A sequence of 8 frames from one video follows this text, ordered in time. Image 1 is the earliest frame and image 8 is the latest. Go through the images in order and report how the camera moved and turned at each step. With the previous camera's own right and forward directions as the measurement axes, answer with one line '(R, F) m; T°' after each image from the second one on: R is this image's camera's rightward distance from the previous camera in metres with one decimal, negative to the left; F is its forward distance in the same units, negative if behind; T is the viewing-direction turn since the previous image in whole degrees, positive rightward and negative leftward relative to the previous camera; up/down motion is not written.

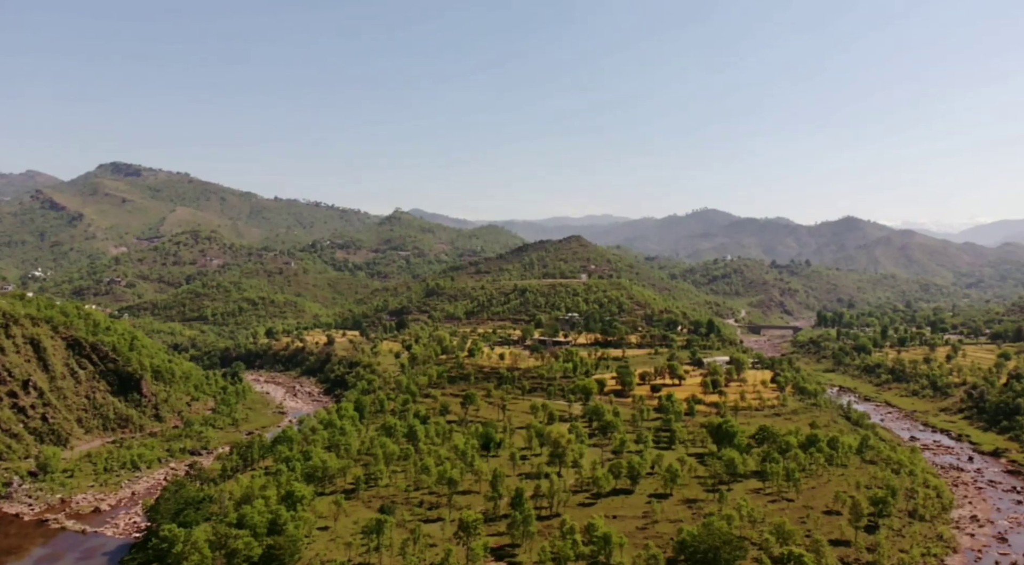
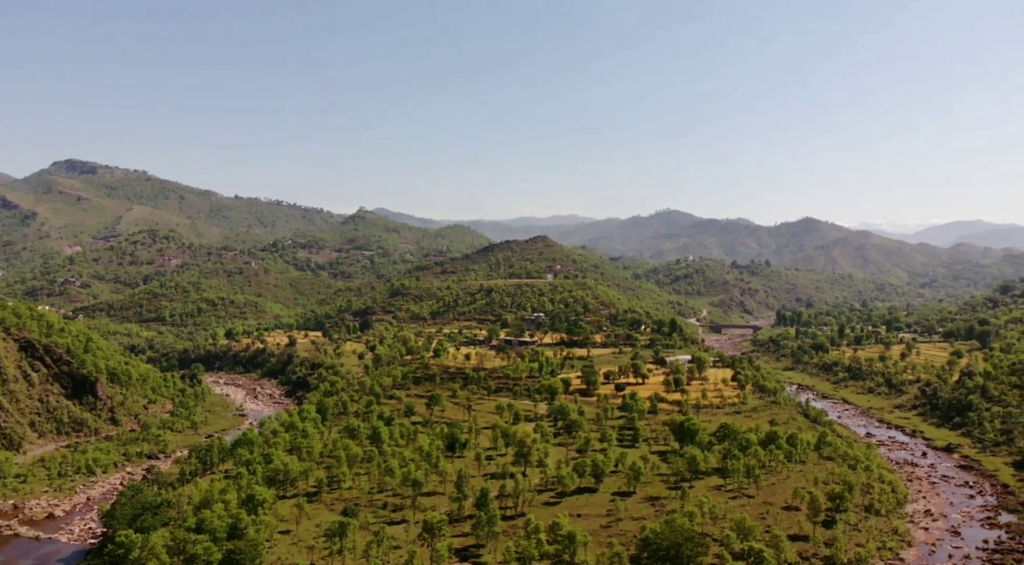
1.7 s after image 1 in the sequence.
(-0.4, 0.0) m; +3°
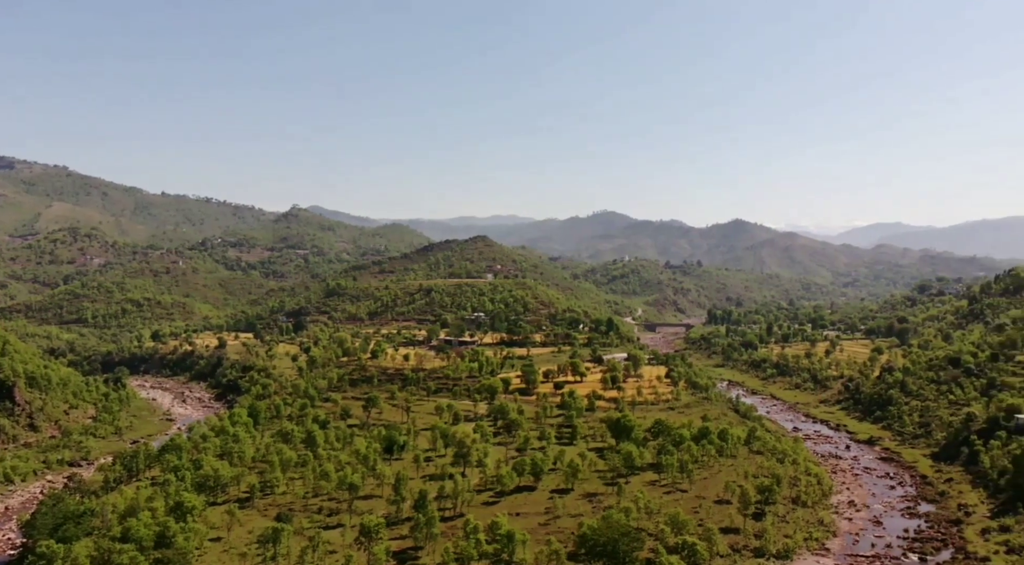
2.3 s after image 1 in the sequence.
(-0.9, 0.0) m; +5°
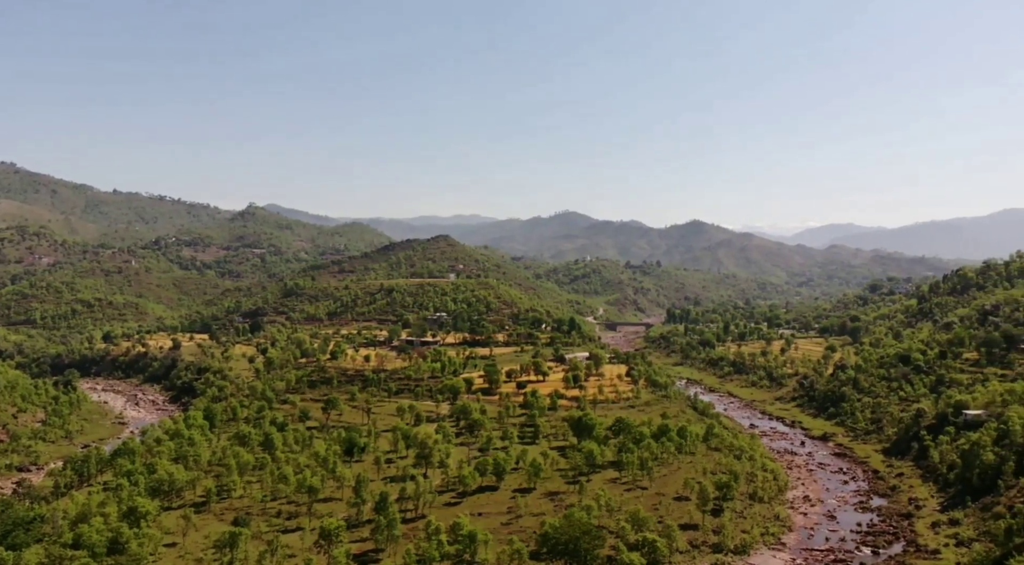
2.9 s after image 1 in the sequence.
(-0.5, 0.0) m; +3°
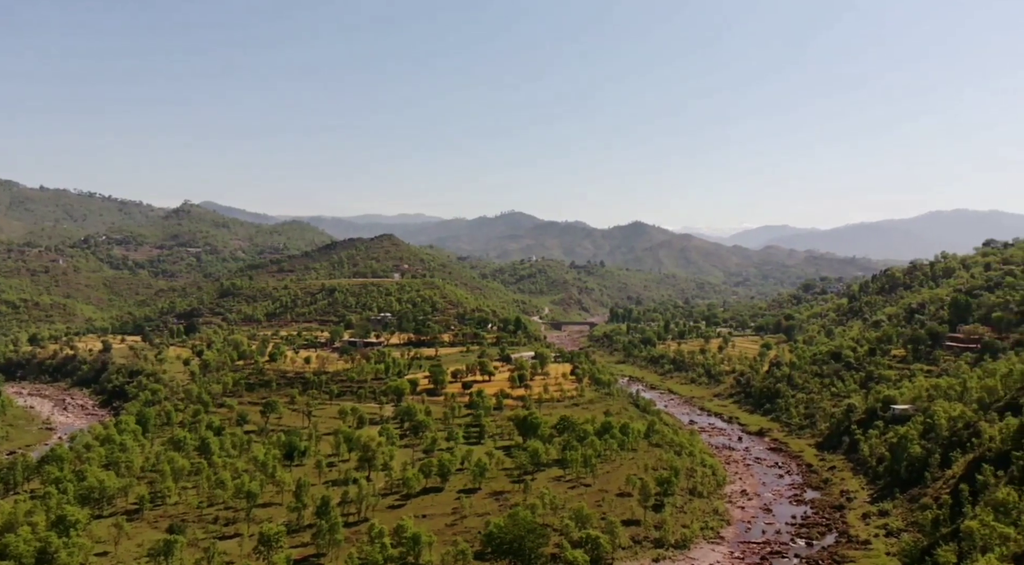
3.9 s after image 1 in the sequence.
(-0.7, 0.0) m; +5°
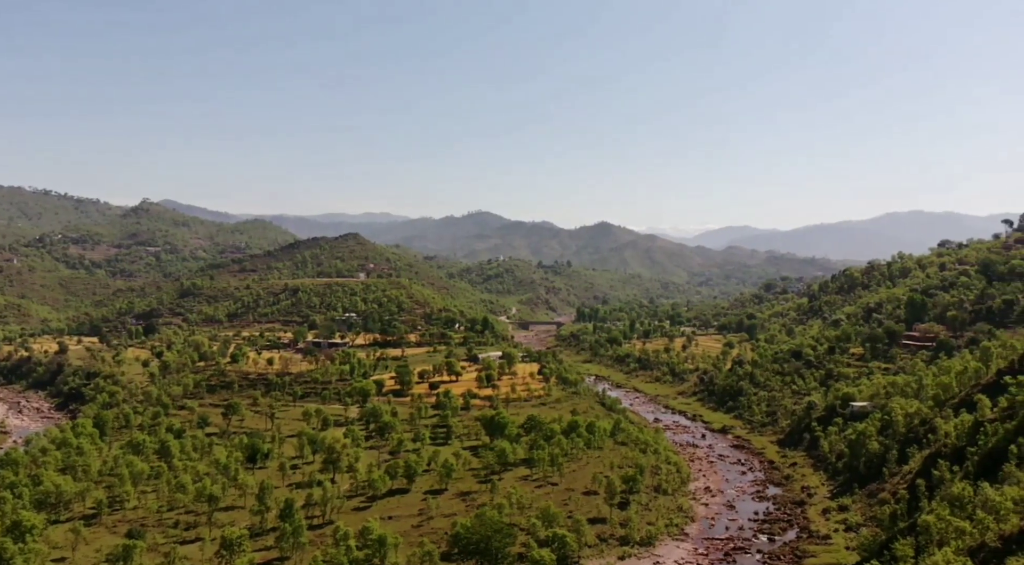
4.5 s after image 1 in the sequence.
(-0.5, 0.0) m; +3°
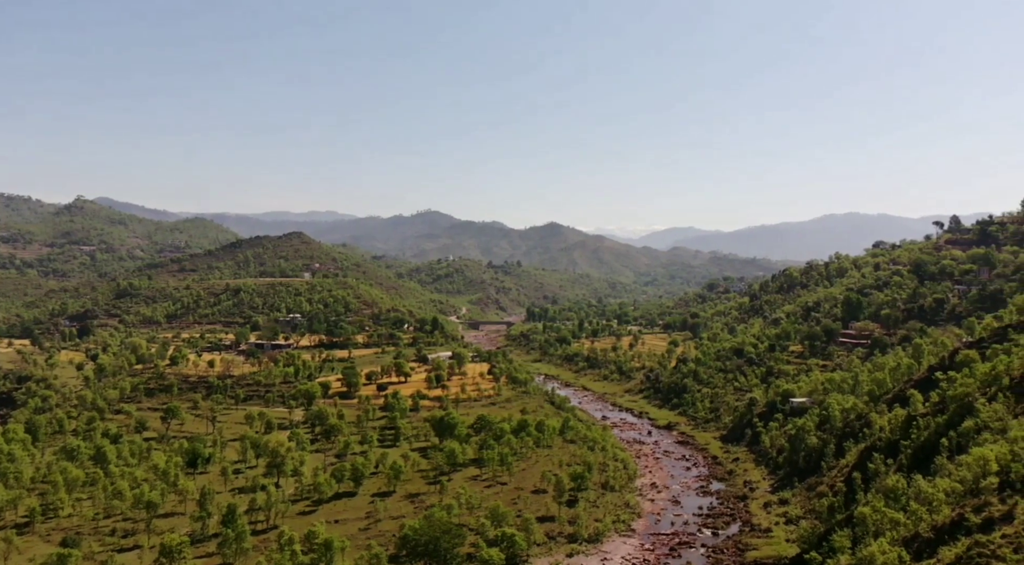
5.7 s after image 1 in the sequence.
(-0.7, 0.0) m; +4°
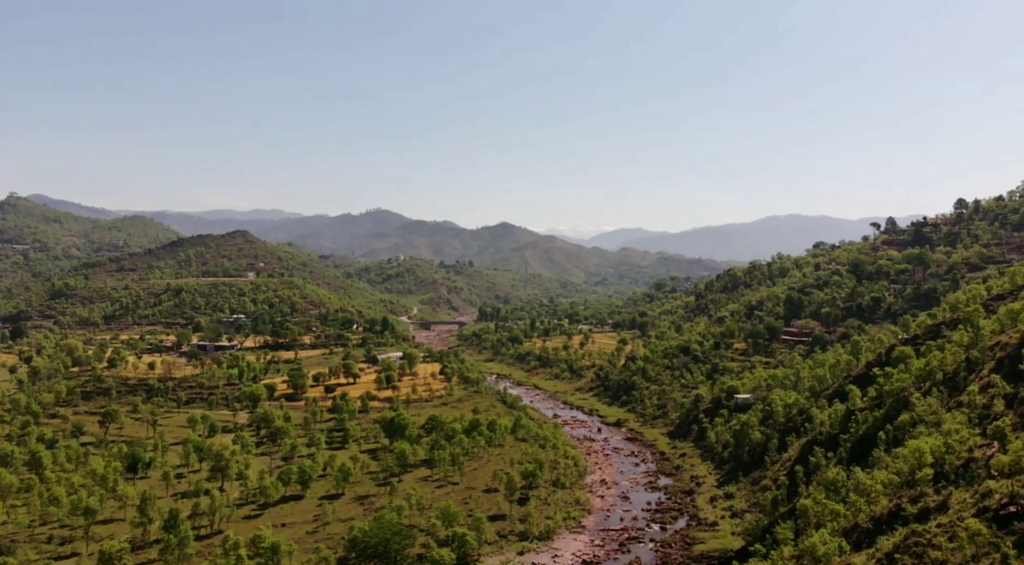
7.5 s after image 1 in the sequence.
(-0.7, 0.0) m; +4°
